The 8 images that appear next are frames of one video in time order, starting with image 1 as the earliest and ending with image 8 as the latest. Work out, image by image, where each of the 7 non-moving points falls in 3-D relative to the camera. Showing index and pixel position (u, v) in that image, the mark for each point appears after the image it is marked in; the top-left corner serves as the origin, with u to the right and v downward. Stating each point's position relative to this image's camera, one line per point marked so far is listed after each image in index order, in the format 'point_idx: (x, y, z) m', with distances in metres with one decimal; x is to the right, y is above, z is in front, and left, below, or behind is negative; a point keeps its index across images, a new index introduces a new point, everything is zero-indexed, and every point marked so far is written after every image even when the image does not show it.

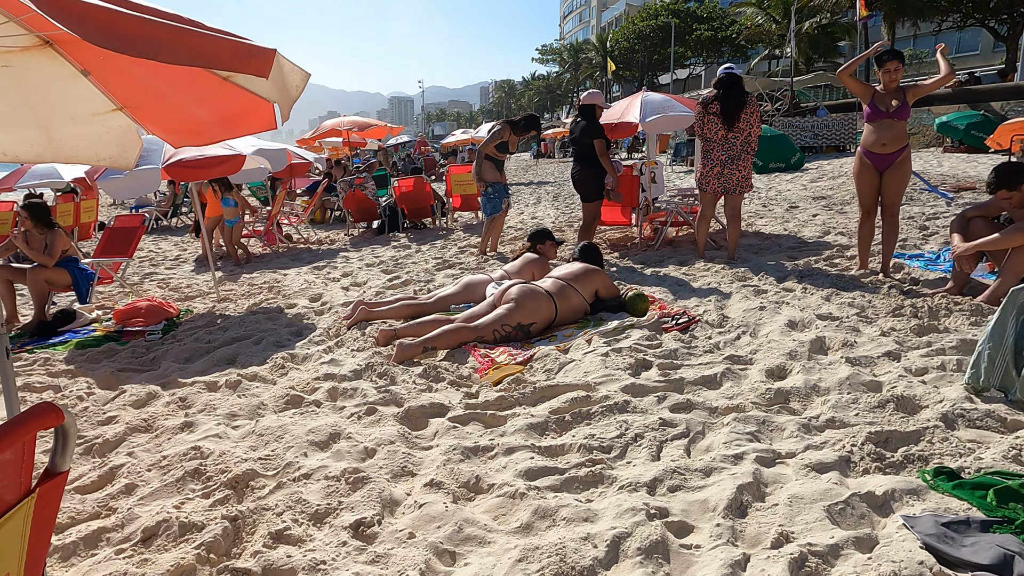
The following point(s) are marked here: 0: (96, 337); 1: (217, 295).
0: (-2.9, -0.3, +4.5) m
1: (-2.6, -0.1, +5.8) m
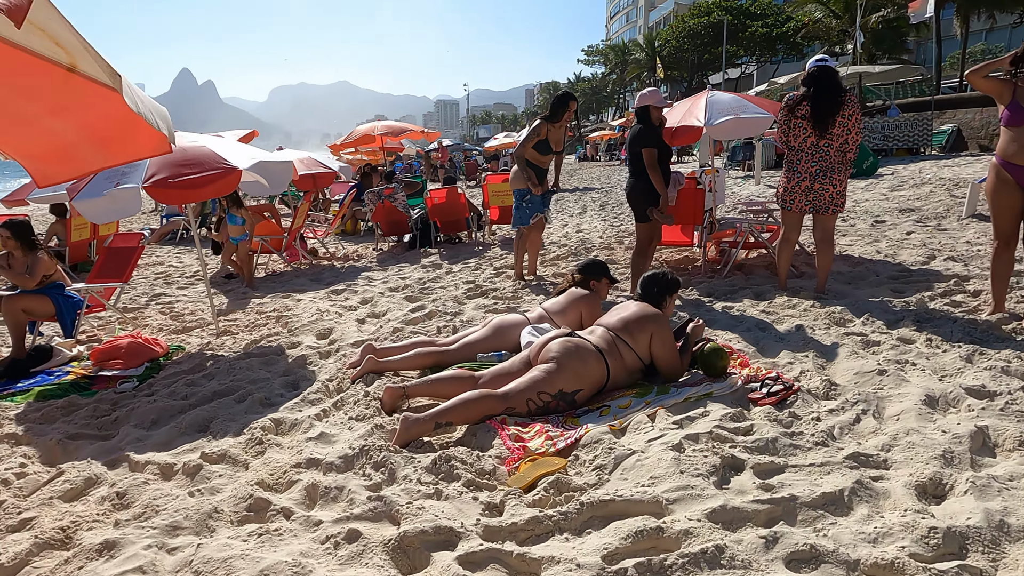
0: (-2.6, -0.6, +3.9) m
1: (-2.3, -0.3, +5.1) m
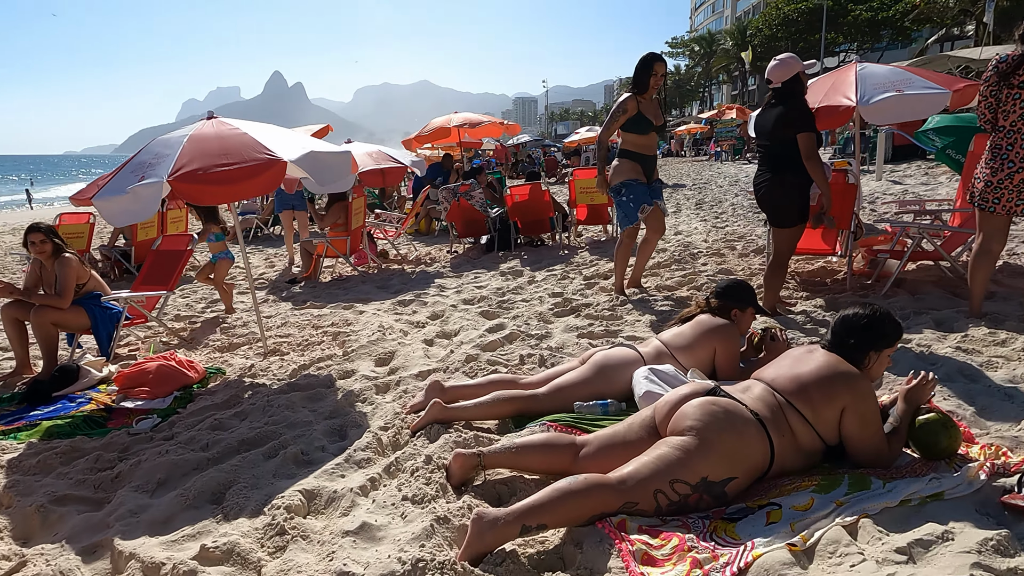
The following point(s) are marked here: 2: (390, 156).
0: (-2.1, -0.6, +3.2) m
1: (-1.6, -0.4, +4.4) m
2: (-1.3, +1.4, +7.2) m
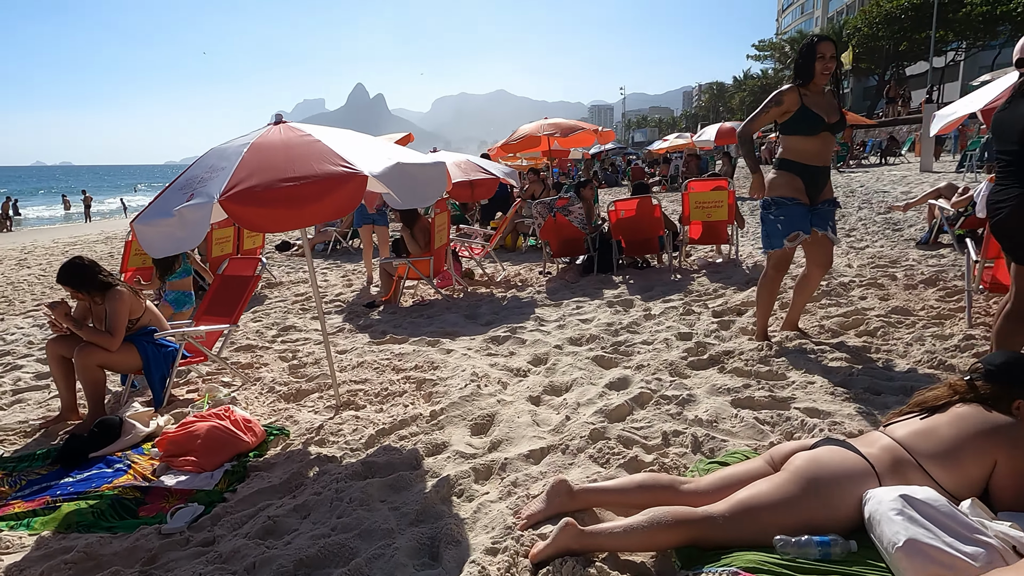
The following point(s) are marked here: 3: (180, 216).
0: (-1.6, -0.8, +2.6) m
1: (-0.9, -0.6, +3.7) m
2: (-0.3, +1.2, +6.4) m
3: (-1.4, +0.3, +2.7) m
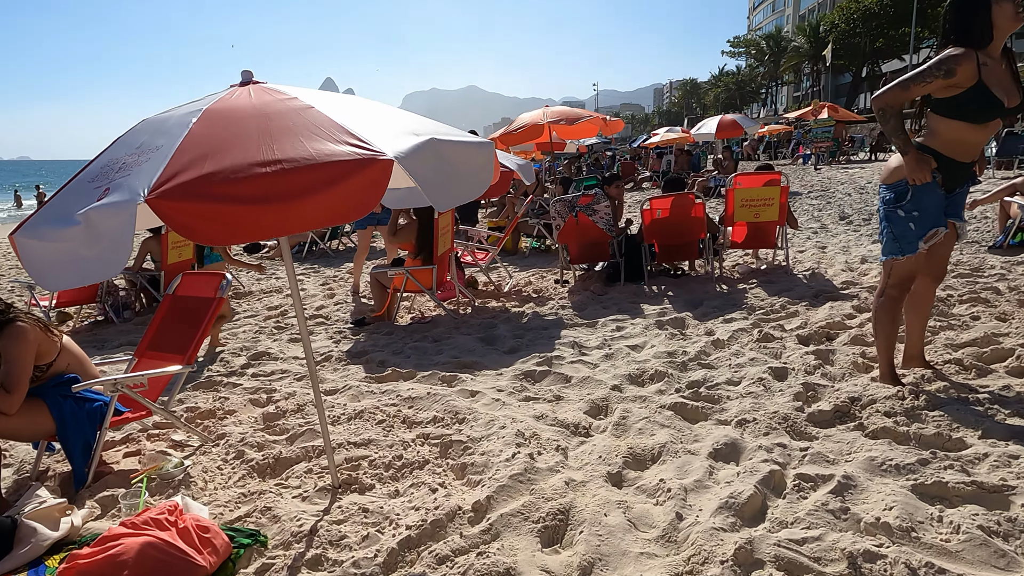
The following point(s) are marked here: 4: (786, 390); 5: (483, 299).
0: (-1.3, -1.0, +1.5) m
1: (-0.7, -0.7, +2.7) m
2: (-0.2, +1.1, +5.4) m
3: (-1.1, +0.2, +1.7) m
4: (+1.3, -0.5, +3.0) m
5: (-0.2, -0.1, +5.8) m
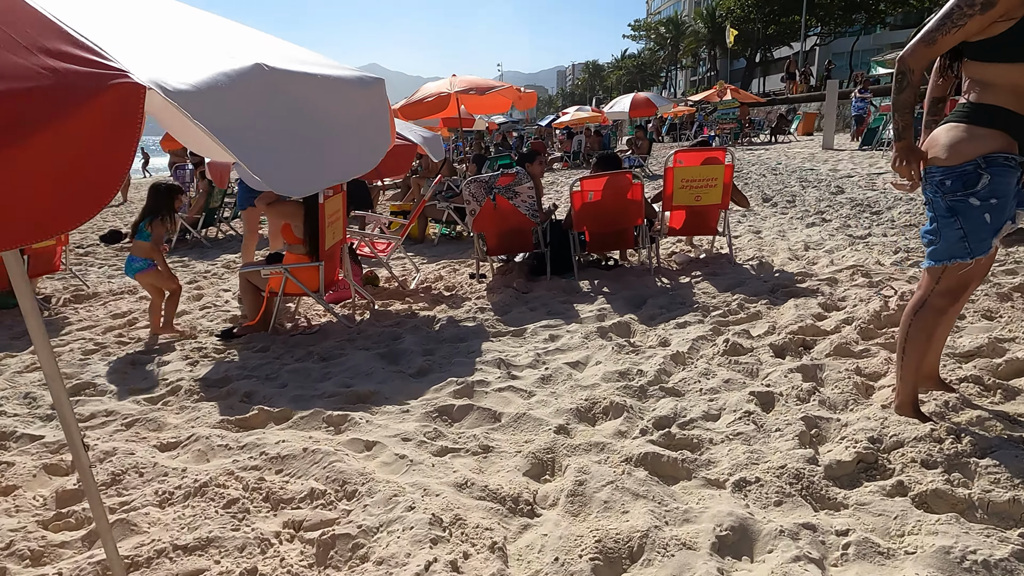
0: (-1.4, -1.1, +0.5) m
1: (-0.9, -0.8, +1.7) m
2: (-0.8, +1.1, +4.4) m
3: (-1.2, 0.0, +0.6) m
4: (+1.0, -0.5, +2.3) m
5: (-0.9, -0.1, +4.8) m
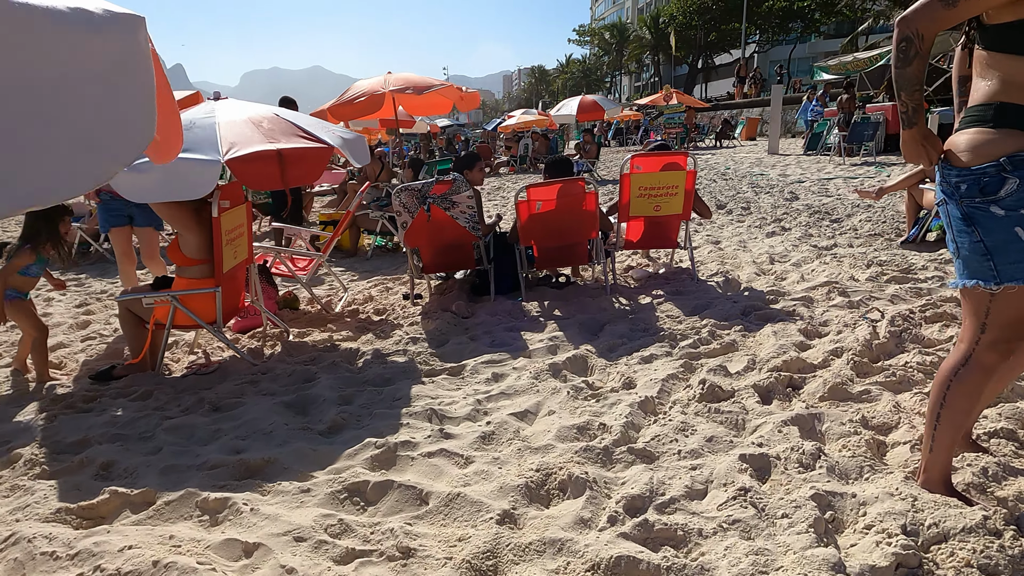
0: (-1.4, -1.2, -0.2) m
1: (-1.1, -0.9, +1.1) m
2: (-1.2, +0.9, +3.8) m
3: (-1.2, -0.1, 0.0) m
4: (+0.8, -0.6, +1.8) m
5: (-1.3, -0.2, +4.1) m
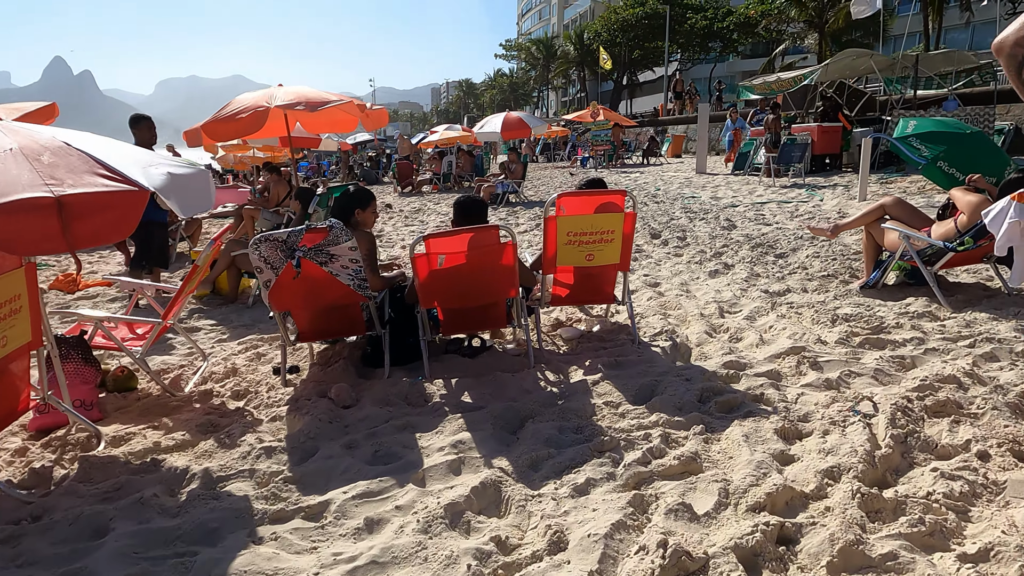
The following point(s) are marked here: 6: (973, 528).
0: (-1.4, -1.5, -1.3) m
1: (-1.2, -1.3, 0.0) m
2: (-1.7, +0.5, +2.8) m
3: (-1.3, -0.4, -1.0) m
4: (+0.5, -0.9, +1.0) m
5: (-1.8, -0.6, +3.1) m
6: (+1.3, -0.7, +1.9) m
